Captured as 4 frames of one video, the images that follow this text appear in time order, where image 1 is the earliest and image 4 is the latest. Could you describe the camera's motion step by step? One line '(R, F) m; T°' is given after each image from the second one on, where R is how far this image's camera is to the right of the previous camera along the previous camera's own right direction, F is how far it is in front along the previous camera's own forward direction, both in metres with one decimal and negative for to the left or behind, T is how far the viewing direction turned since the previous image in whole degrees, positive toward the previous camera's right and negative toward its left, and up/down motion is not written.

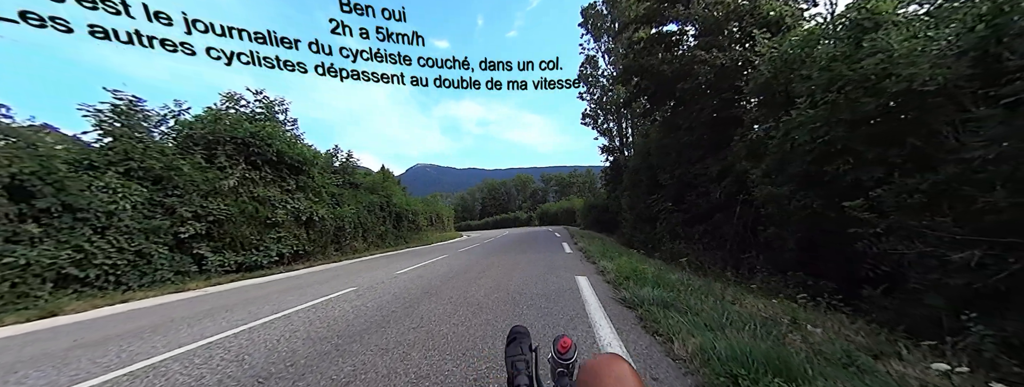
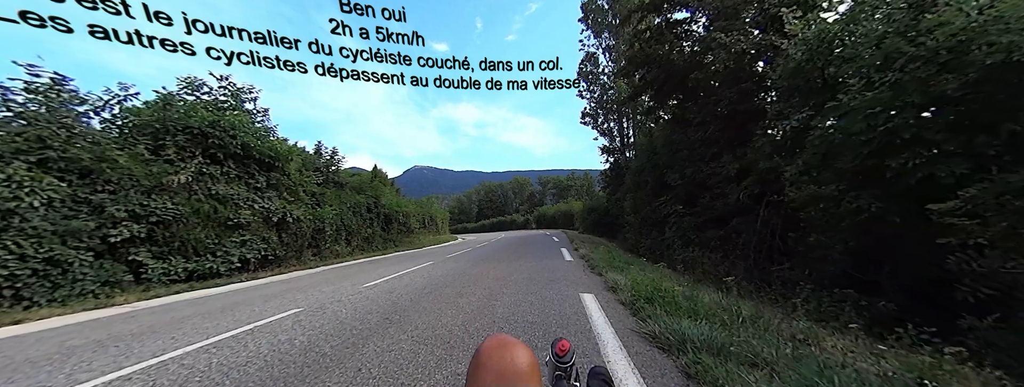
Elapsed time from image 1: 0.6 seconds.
(+0.1, +1.1) m; +1°
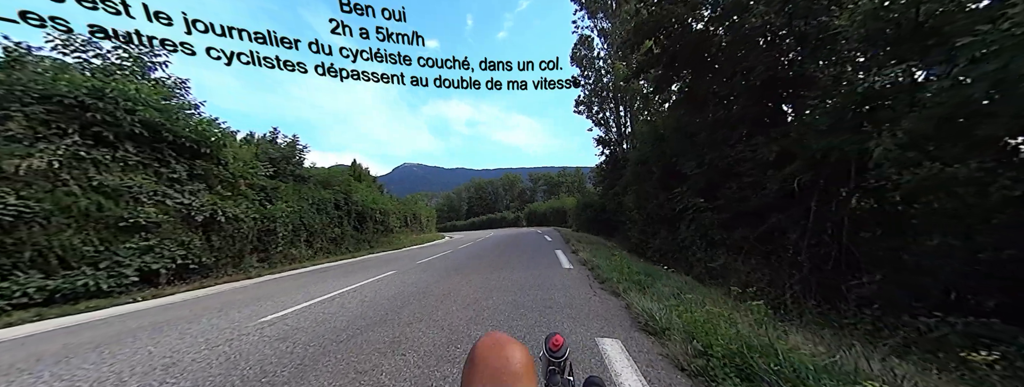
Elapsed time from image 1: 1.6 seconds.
(+0.2, +1.9) m; +2°
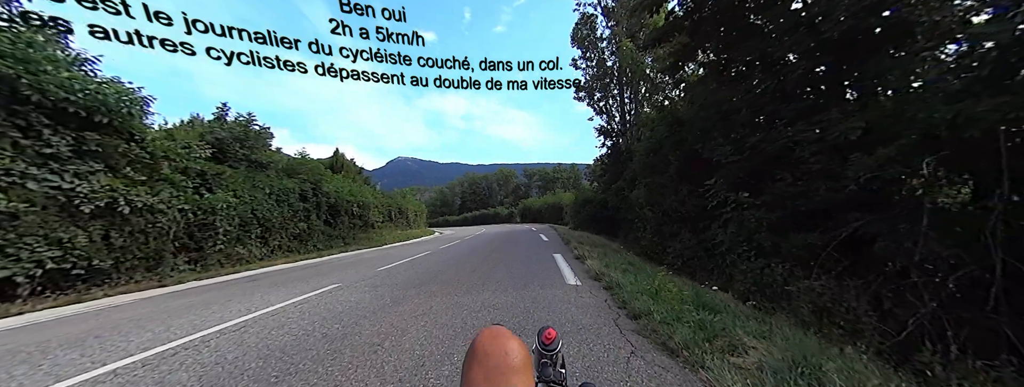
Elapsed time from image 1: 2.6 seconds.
(+0.1, +1.9) m; +1°
